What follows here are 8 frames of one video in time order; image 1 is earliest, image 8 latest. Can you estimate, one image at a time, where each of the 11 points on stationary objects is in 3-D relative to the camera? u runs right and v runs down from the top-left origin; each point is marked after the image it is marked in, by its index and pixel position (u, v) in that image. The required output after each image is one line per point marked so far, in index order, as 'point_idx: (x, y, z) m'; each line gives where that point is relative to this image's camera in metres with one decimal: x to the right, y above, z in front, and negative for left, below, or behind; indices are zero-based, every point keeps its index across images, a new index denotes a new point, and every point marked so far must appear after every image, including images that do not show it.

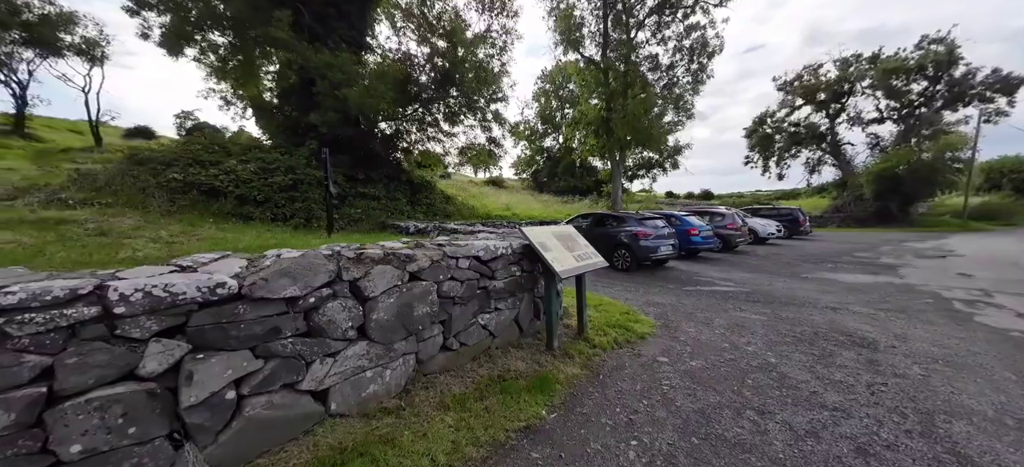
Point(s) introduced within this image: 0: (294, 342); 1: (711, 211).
0: (-1.3, -0.6, +1.9) m
1: (+7.2, +0.8, +11.8) m
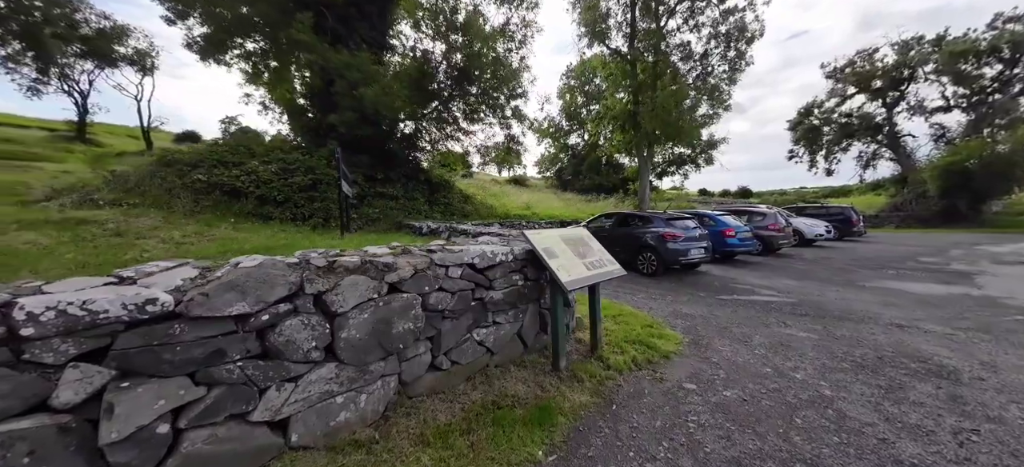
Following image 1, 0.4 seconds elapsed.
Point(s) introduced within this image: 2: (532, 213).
0: (-1.4, -0.7, +1.7) m
1: (+7.8, +0.8, +10.9) m
2: (+0.7, +0.7, +12.0) m
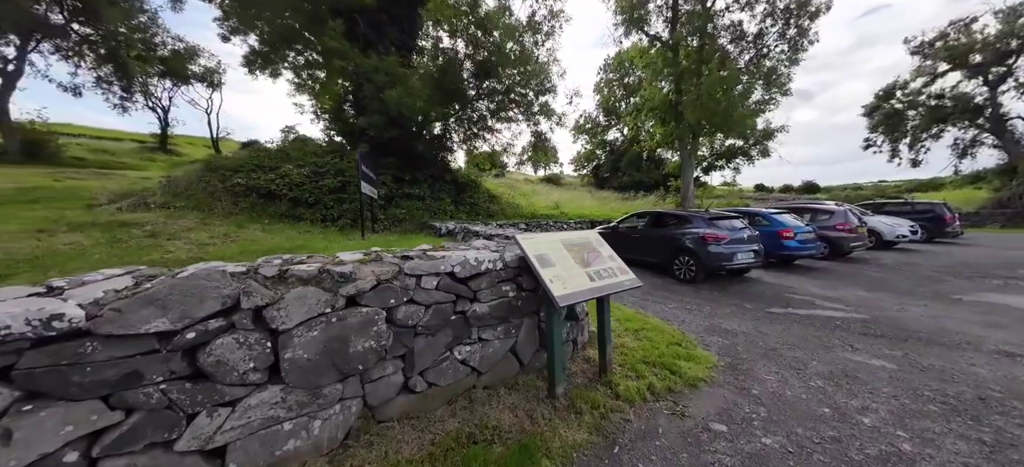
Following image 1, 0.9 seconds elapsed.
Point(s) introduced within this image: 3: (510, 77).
0: (-1.6, -0.7, +1.5) m
1: (+8.7, +0.8, +9.5) m
2: (+1.7, +0.7, +11.5) m
3: (-0.1, +4.7, +9.8) m
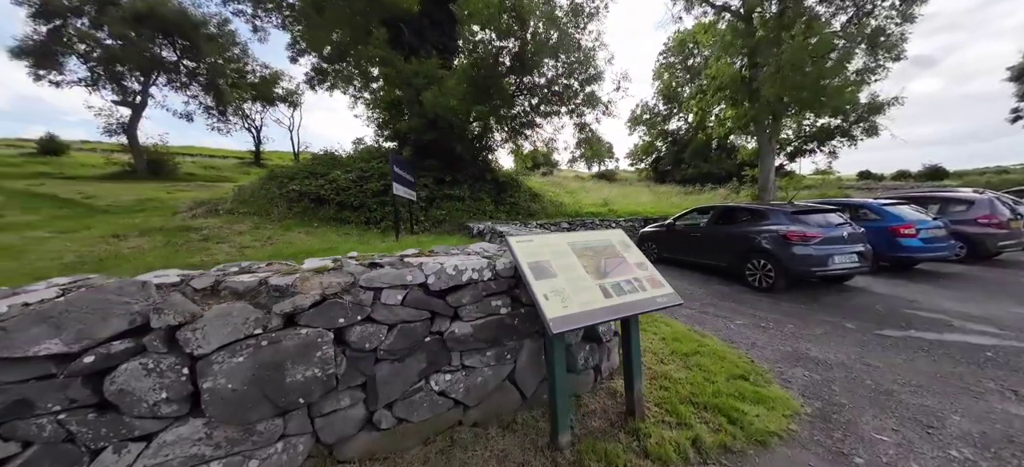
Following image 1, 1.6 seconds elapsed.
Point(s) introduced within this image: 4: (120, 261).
0: (-1.8, -0.7, +1.3) m
1: (+9.7, +0.8, +7.4) m
2: (+3.2, +0.7, +10.6) m
3: (+1.0, +4.7, +9.2) m
4: (-4.8, -0.3, +4.0) m
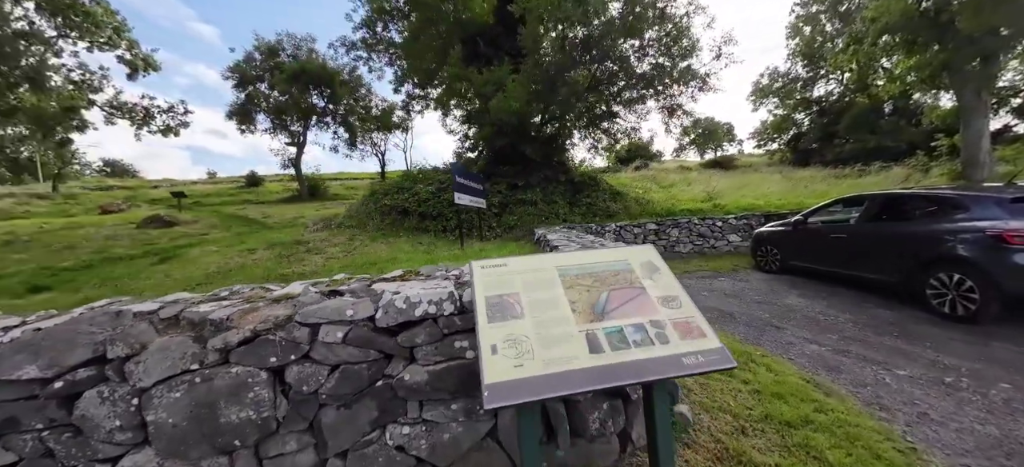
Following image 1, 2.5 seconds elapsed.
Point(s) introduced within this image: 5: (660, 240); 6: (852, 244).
0: (-2.0, -0.9, +1.4) m
1: (+10.7, +1.0, +3.7) m
2: (+5.5, +0.7, +8.7) m
3: (+2.9, +4.6, +8.1) m
4: (-4.1, -0.6, +5.0) m
5: (+3.6, -0.2, +7.9) m
6: (+4.7, -0.1, +4.6) m
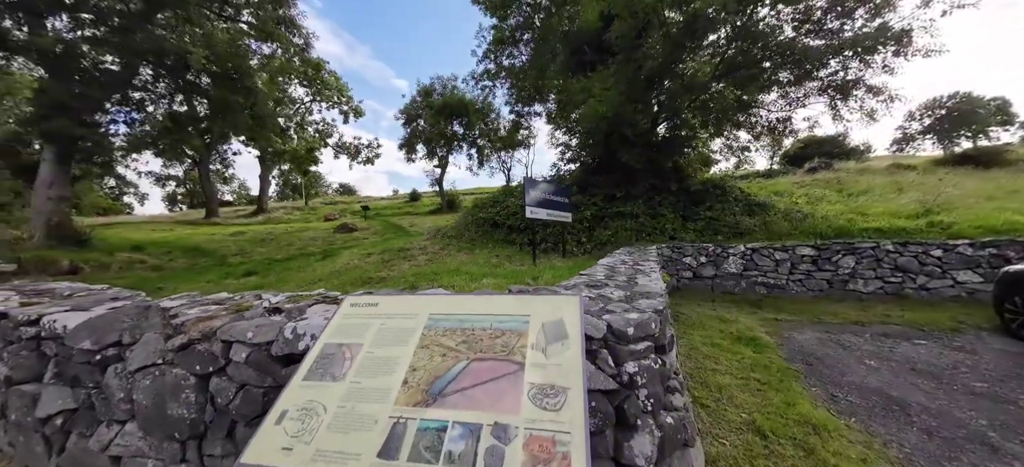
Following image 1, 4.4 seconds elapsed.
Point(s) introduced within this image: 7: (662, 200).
0: (-2.5, -0.9, +1.9) m
1: (+10.2, +0.5, -0.9) m
2: (+7.4, +0.1, +5.7) m
3: (+5.0, +4.1, +6.3) m
4: (-2.9, -0.7, +6.0) m
5: (+5.3, -0.6, +5.7) m
6: (+5.1, -0.5, +2.2) m
7: (+3.7, +0.8, +7.8) m
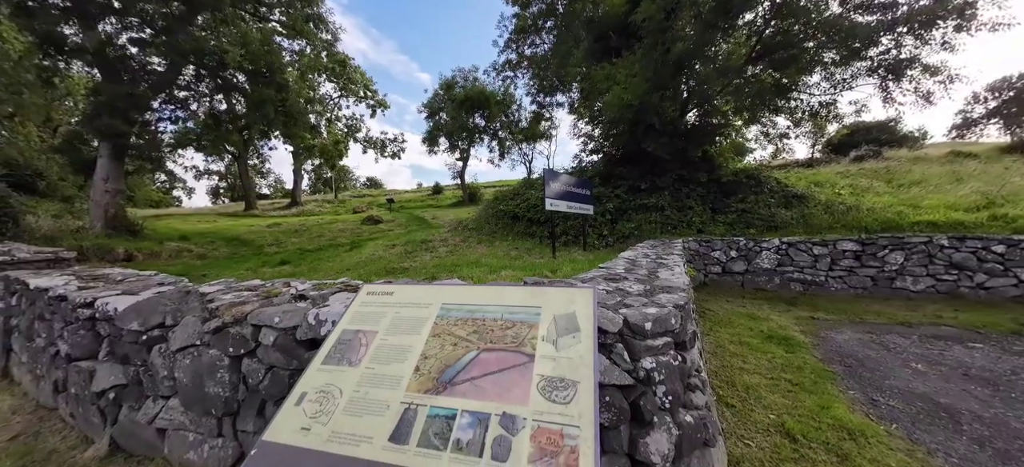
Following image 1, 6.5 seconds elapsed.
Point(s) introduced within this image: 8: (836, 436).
0: (-2.4, -0.9, +2.1) m
1: (+10.1, +0.4, -1.7) m
2: (+7.7, +0.2, +5.2) m
3: (+5.4, +4.2, +5.8) m
4: (-2.6, -0.5, +6.2) m
5: (+5.6, -0.5, +5.3) m
6: (+5.2, -0.5, +1.9) m
7: (+4.2, +0.9, +7.5) m
8: (+2.0, -1.3, +2.1) m
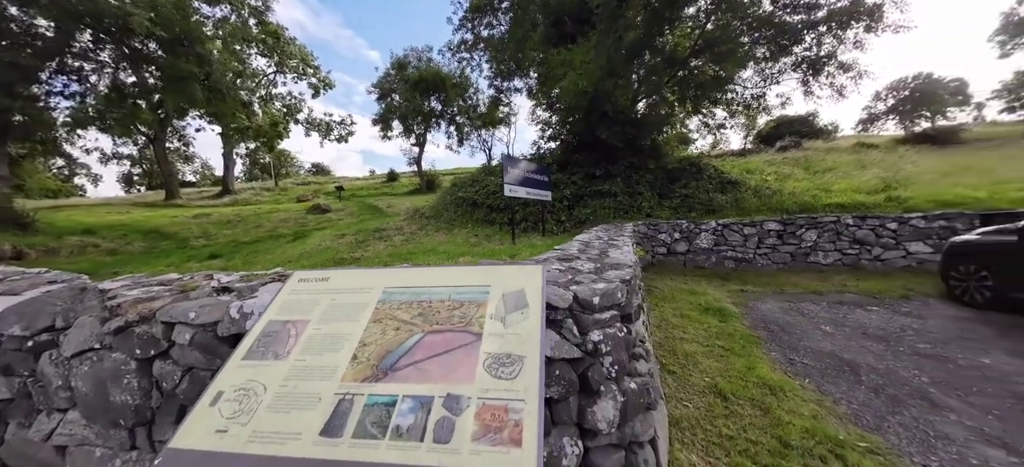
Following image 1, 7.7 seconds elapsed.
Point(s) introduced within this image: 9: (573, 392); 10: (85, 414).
0: (-2.6, -0.8, +1.8) m
1: (+10.2, +0.6, -0.5) m
2: (+7.0, +0.6, +6.0) m
3: (+4.5, +4.6, +6.2) m
4: (-3.3, -0.3, +5.8) m
5: (+4.9, -0.2, +5.9) m
6: (+4.9, -0.3, +2.5) m
7: (+3.2, +1.3, +7.9) m
8: (+1.8, -1.1, +2.3) m
9: (+0.2, -0.6, +1.2) m
10: (-2.1, -0.9, +1.7) m
